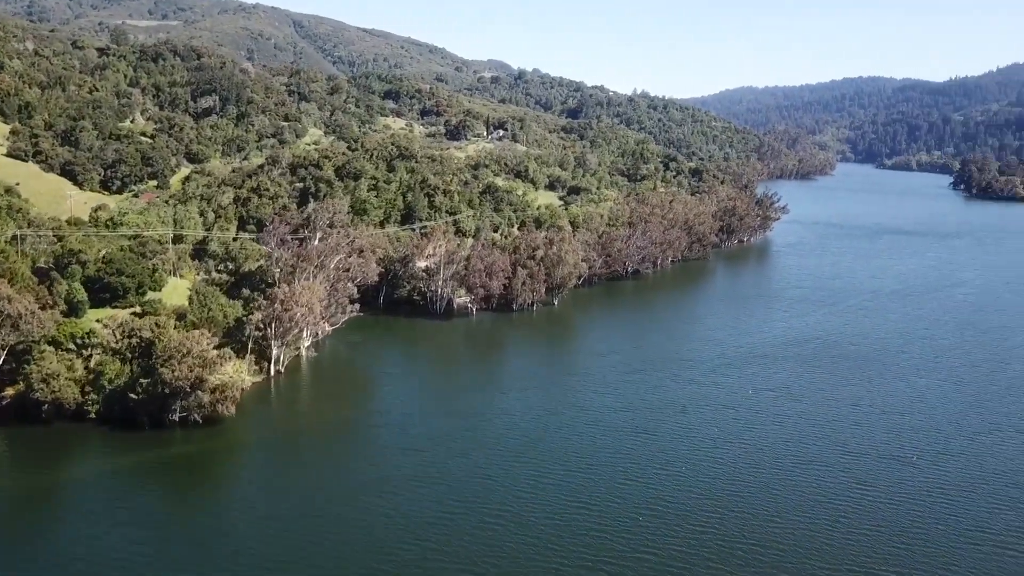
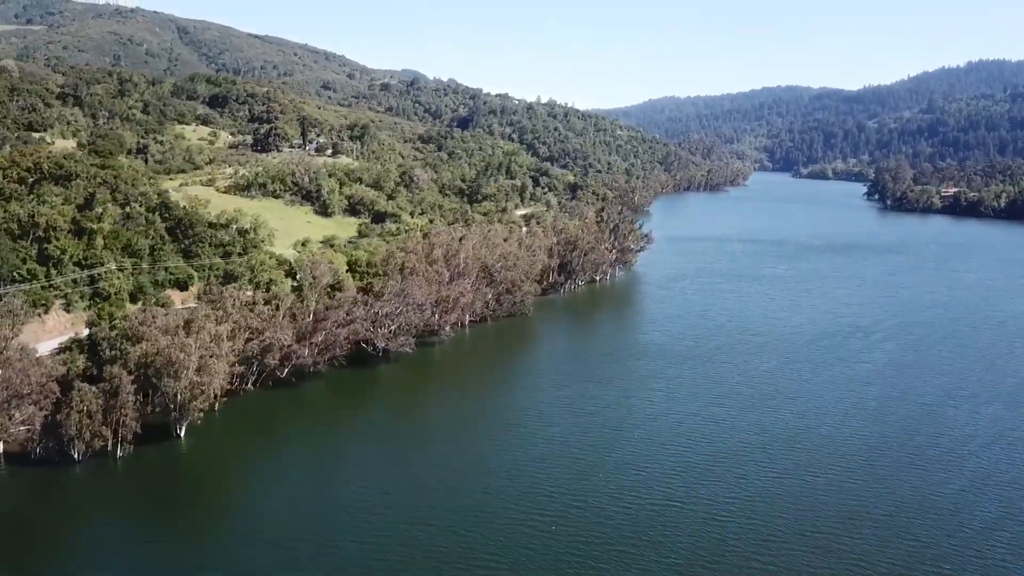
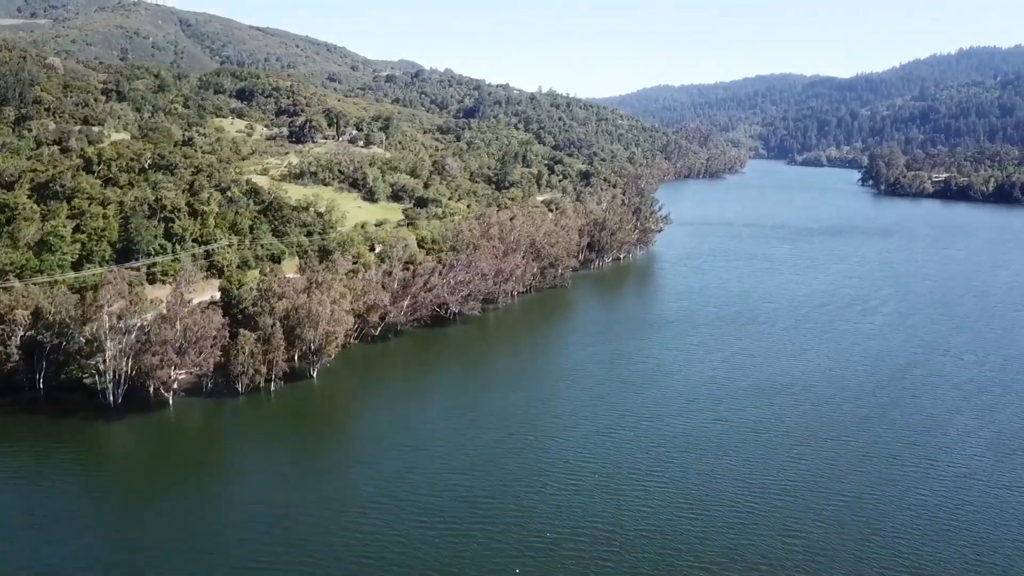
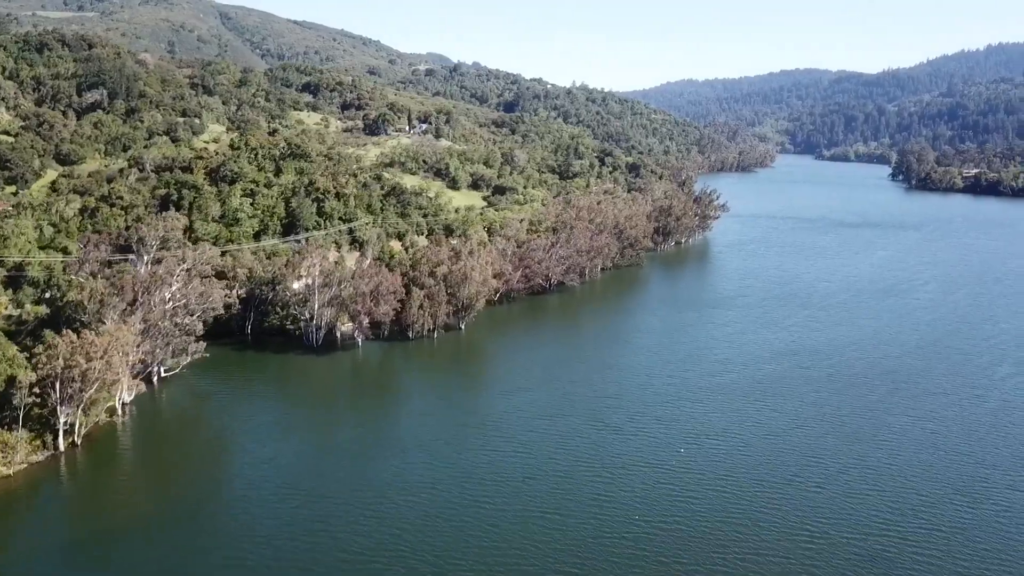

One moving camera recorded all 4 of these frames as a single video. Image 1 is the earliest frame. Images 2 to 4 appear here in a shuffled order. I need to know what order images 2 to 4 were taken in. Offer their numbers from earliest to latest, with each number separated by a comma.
4, 3, 2
